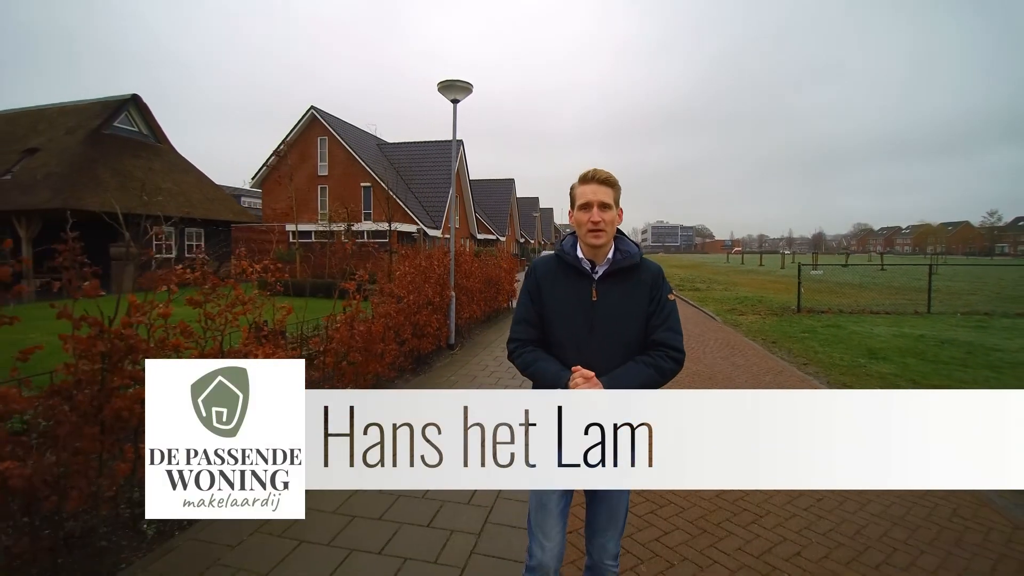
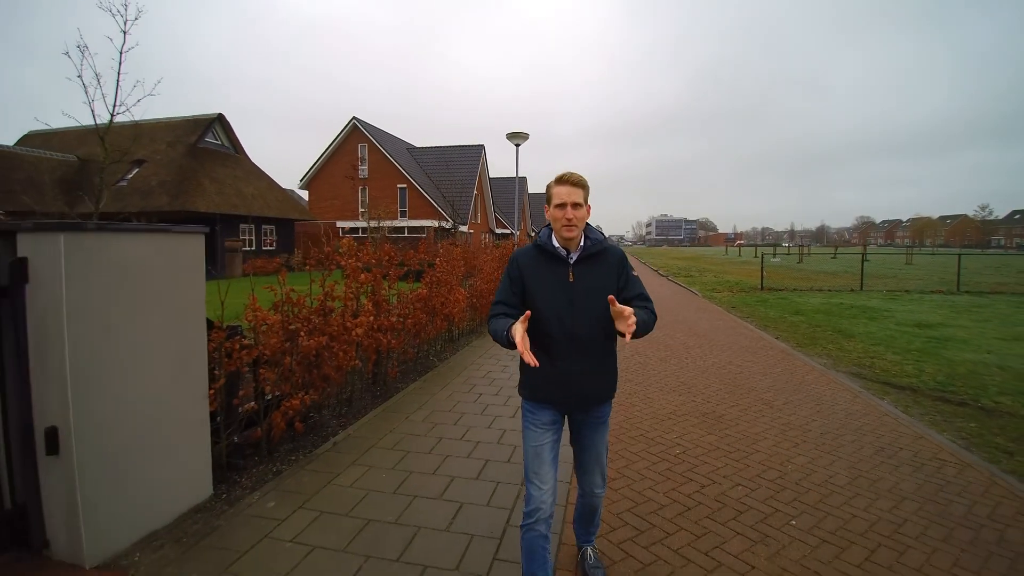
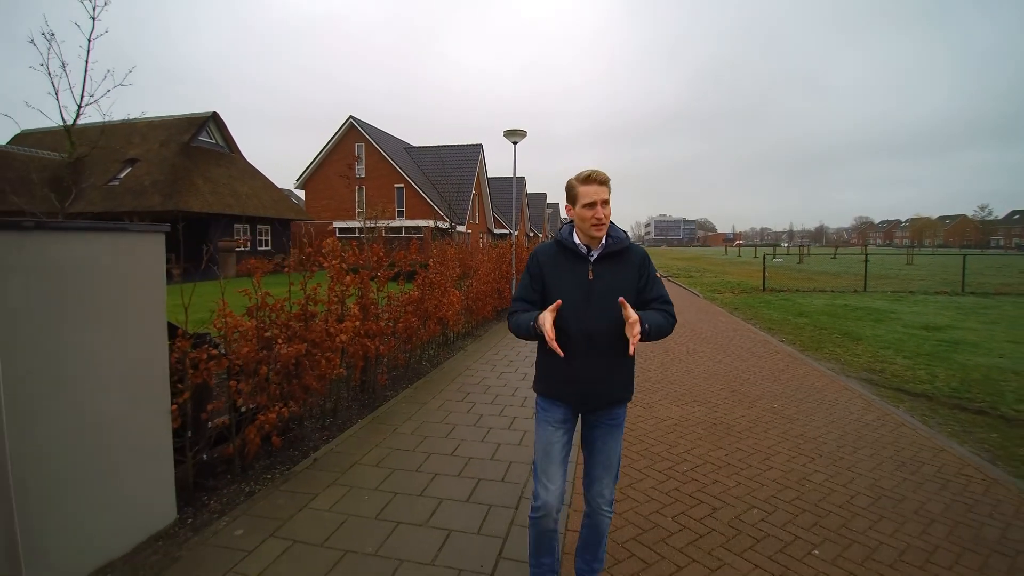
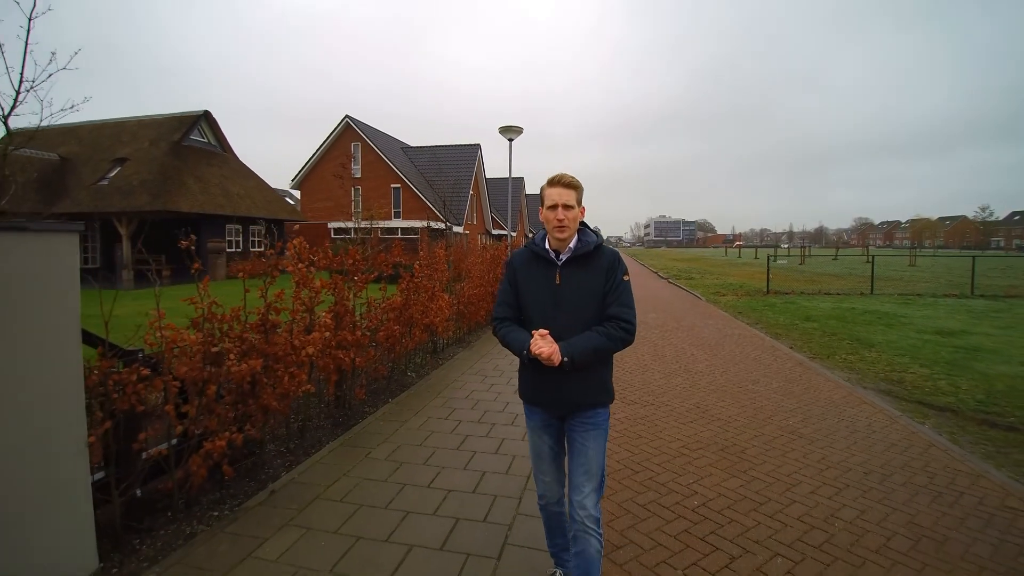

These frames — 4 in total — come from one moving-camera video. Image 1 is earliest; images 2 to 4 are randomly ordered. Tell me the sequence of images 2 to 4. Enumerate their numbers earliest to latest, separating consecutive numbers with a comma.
4, 3, 2
